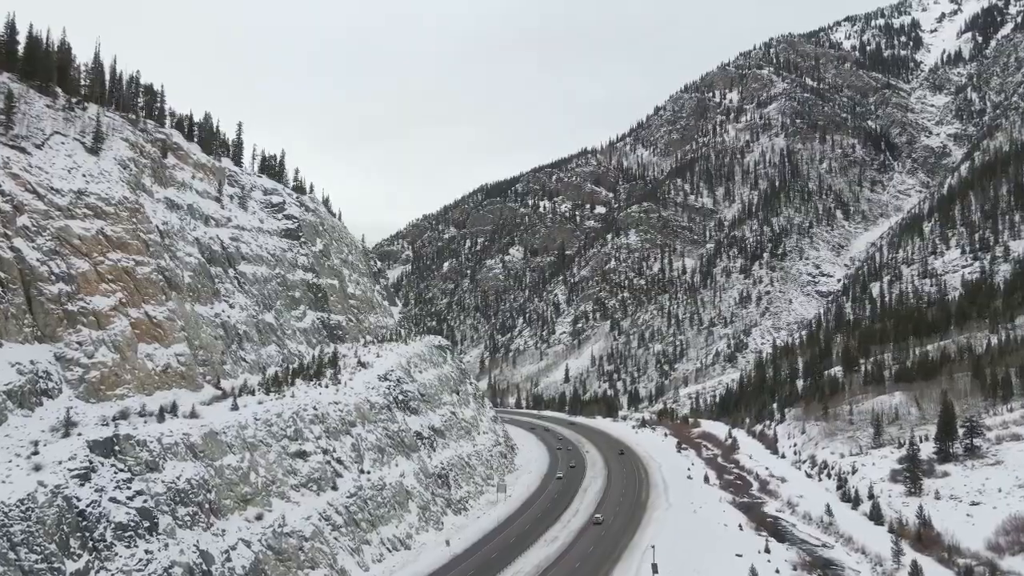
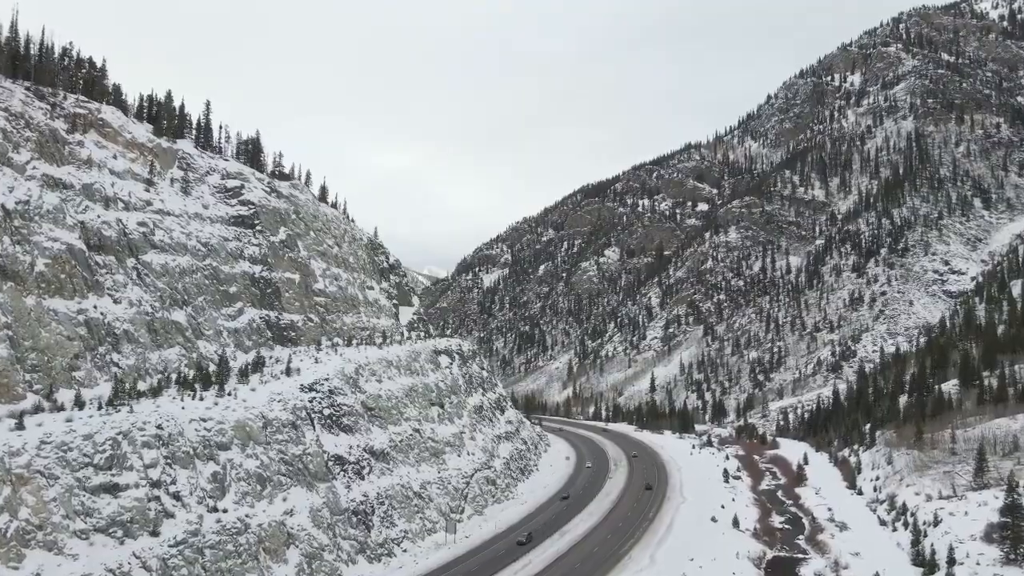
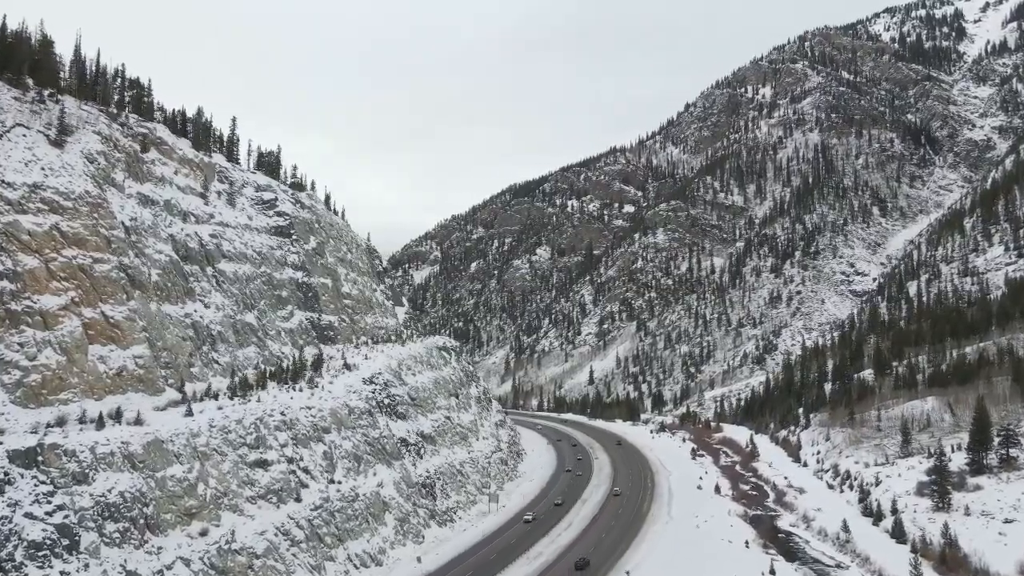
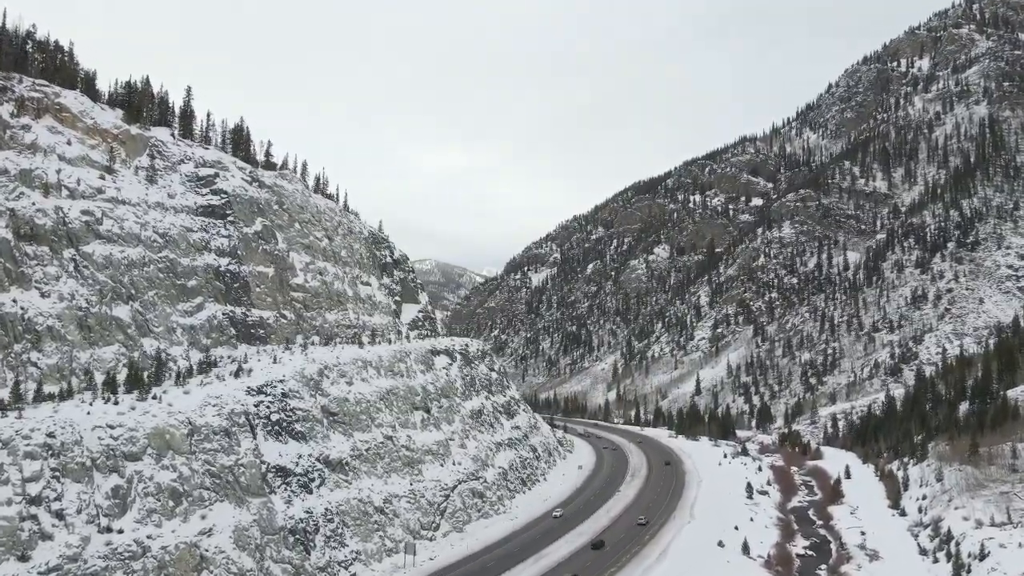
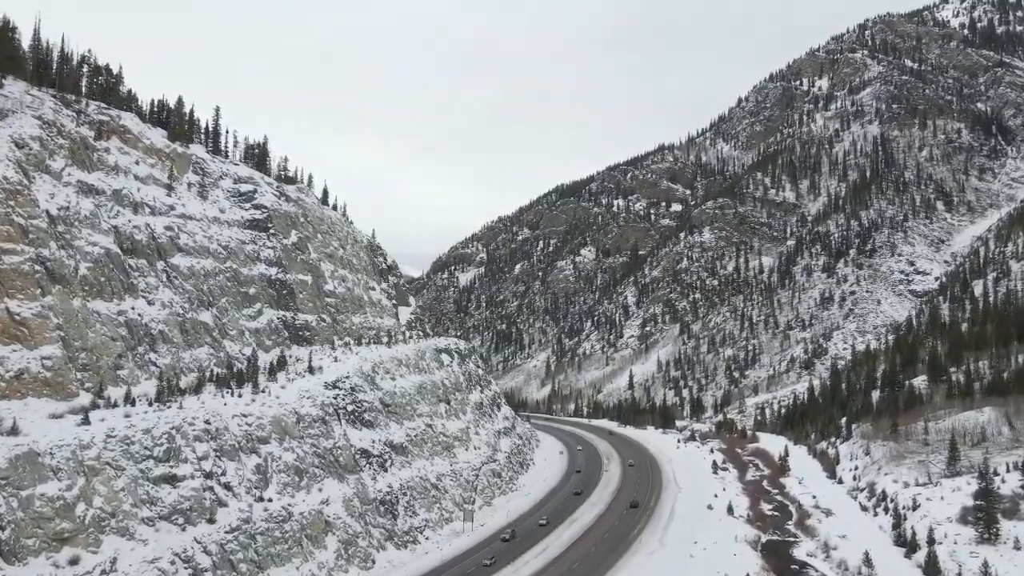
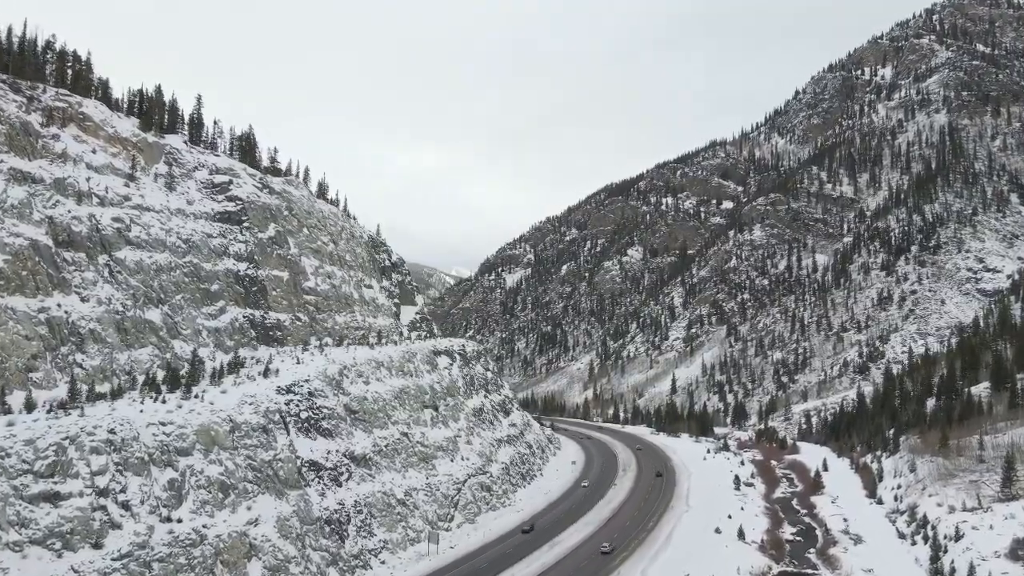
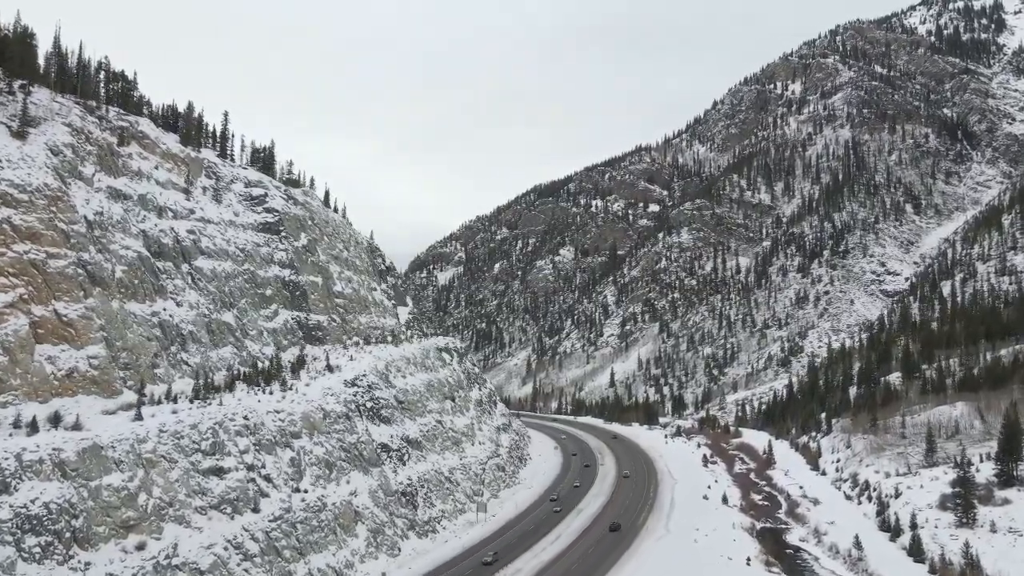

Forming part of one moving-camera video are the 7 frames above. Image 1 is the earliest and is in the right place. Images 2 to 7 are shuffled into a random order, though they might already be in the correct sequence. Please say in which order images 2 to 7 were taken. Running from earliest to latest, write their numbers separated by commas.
3, 7, 5, 2, 6, 4
